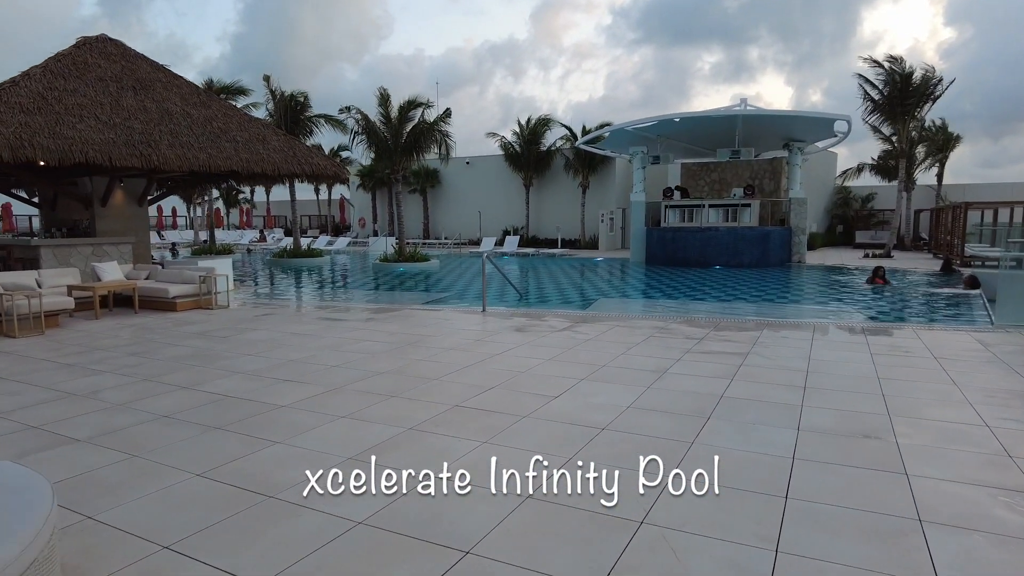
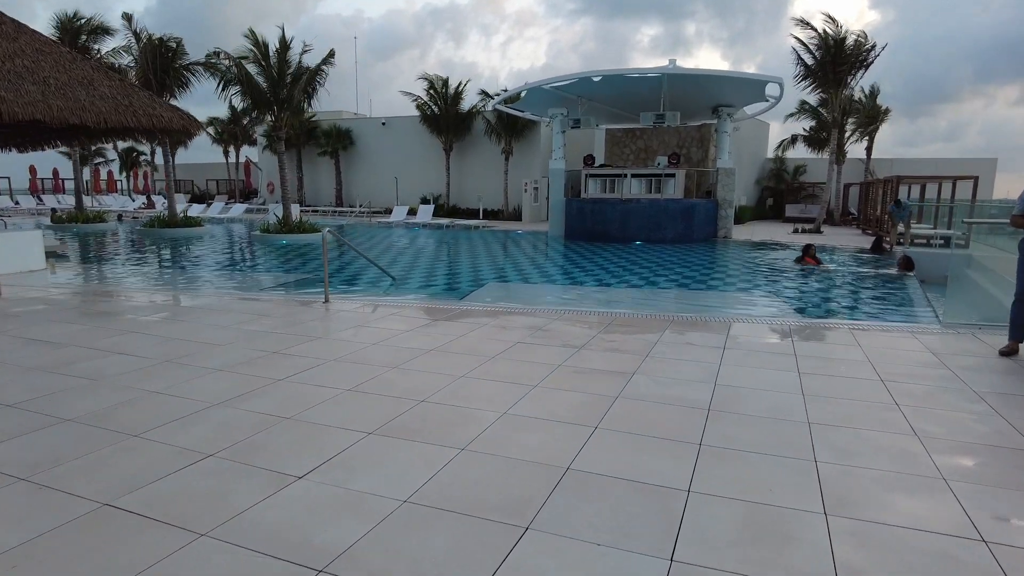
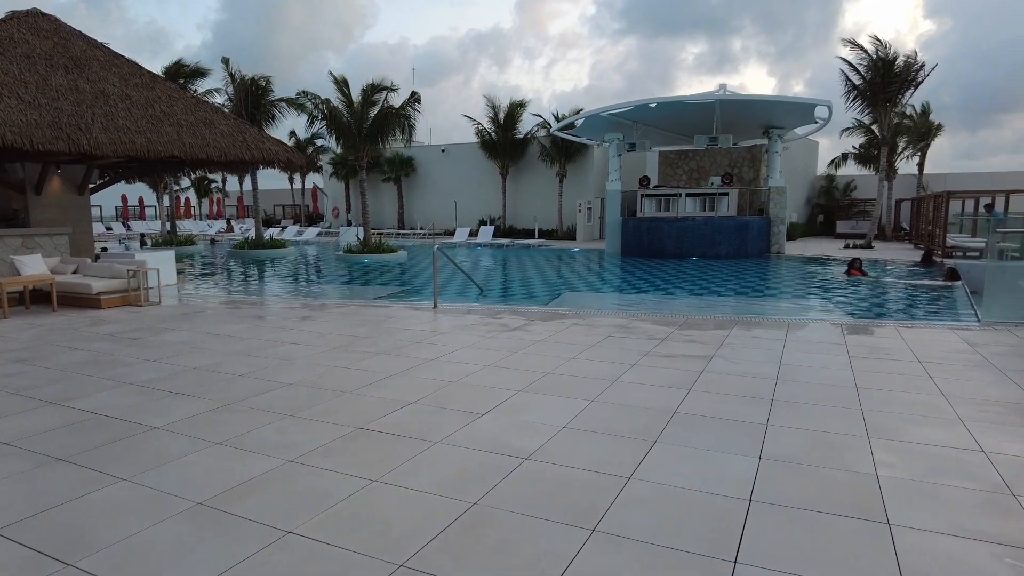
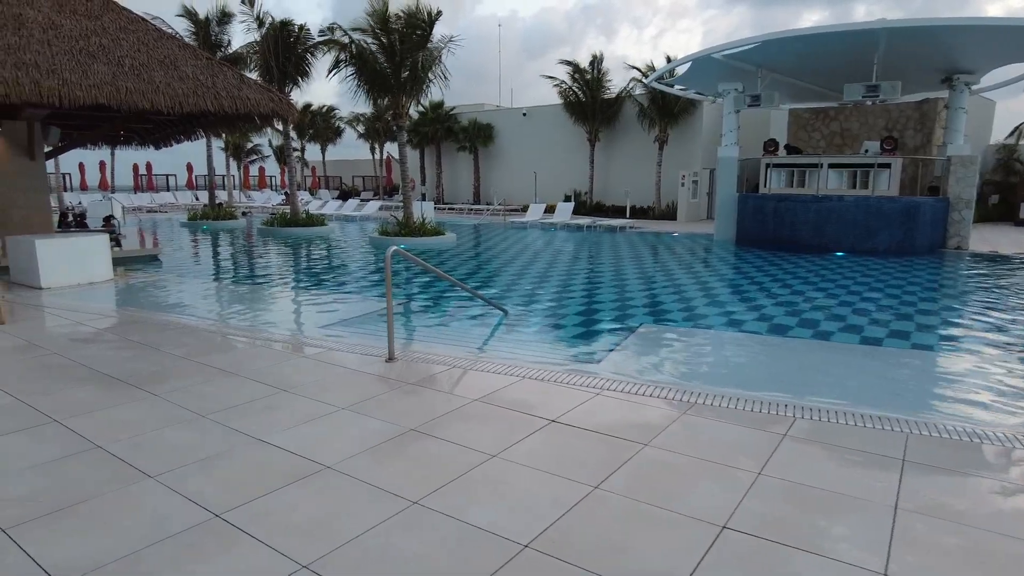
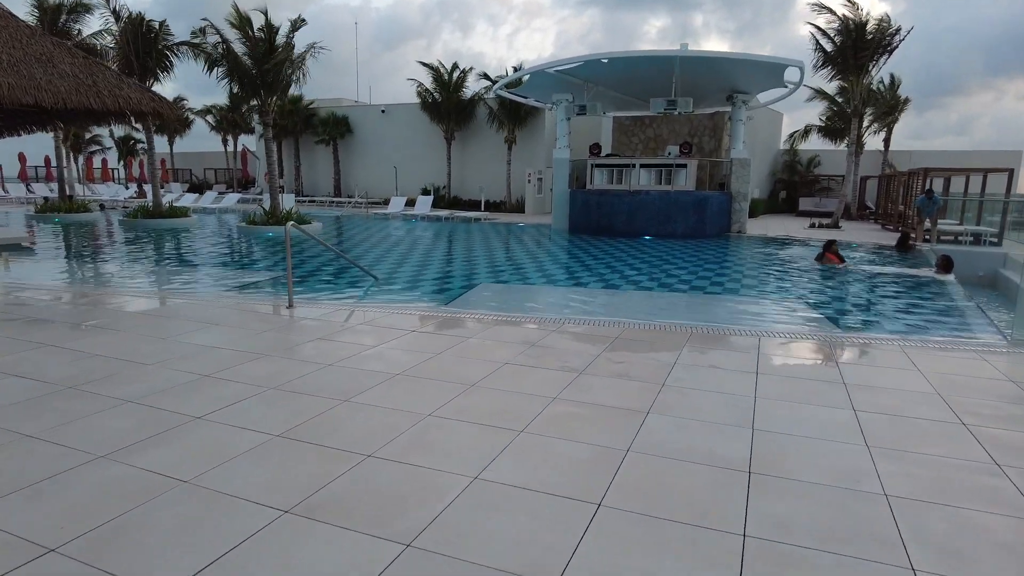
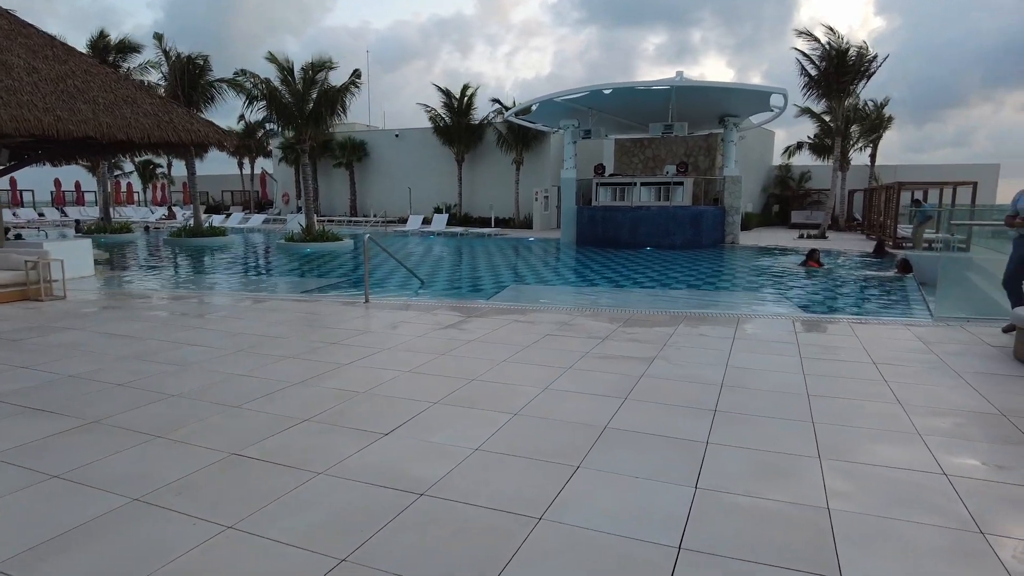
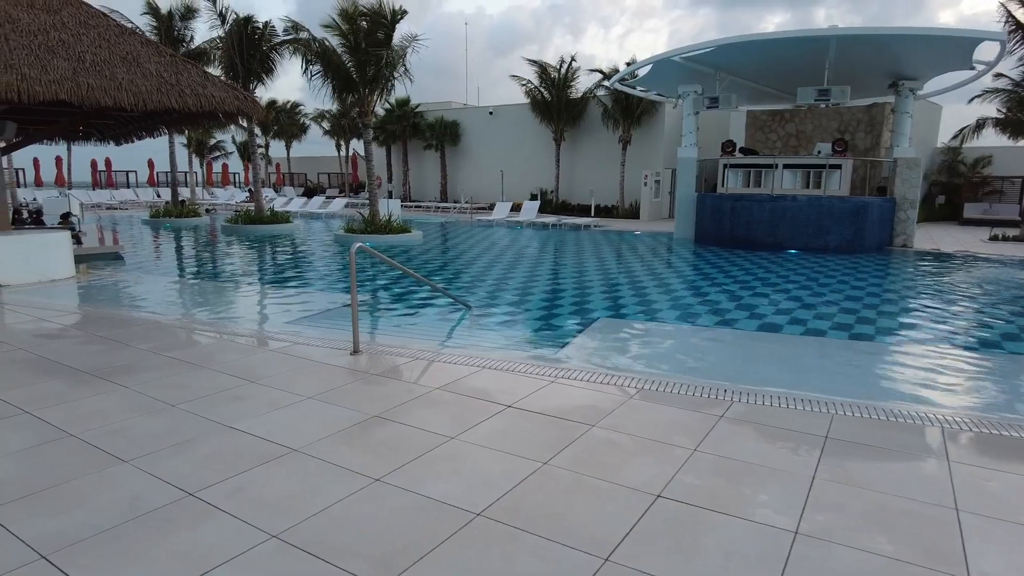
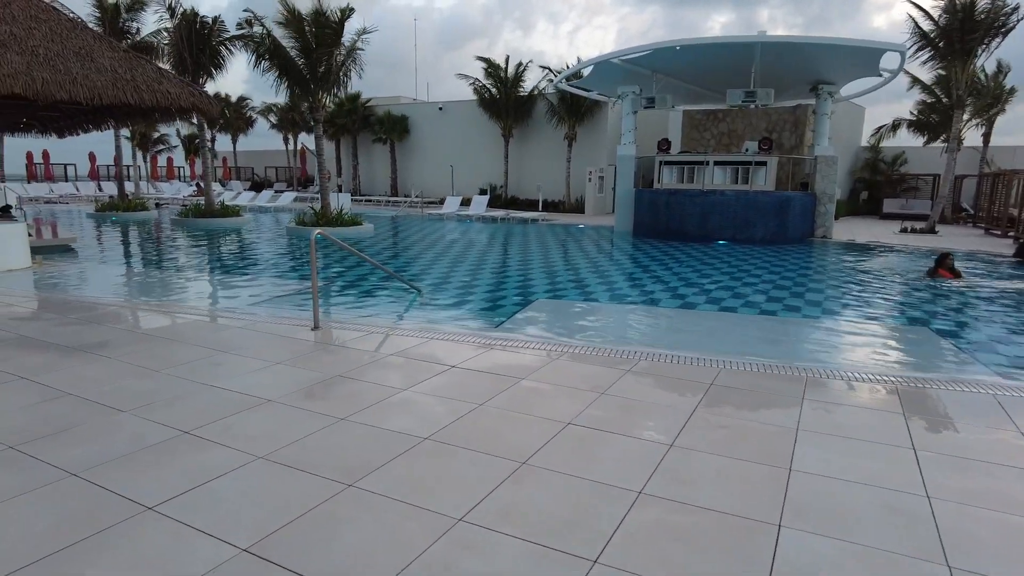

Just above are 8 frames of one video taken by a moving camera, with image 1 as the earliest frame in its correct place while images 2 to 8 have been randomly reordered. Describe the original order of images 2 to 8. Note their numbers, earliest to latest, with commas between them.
3, 6, 2, 5, 8, 7, 4
